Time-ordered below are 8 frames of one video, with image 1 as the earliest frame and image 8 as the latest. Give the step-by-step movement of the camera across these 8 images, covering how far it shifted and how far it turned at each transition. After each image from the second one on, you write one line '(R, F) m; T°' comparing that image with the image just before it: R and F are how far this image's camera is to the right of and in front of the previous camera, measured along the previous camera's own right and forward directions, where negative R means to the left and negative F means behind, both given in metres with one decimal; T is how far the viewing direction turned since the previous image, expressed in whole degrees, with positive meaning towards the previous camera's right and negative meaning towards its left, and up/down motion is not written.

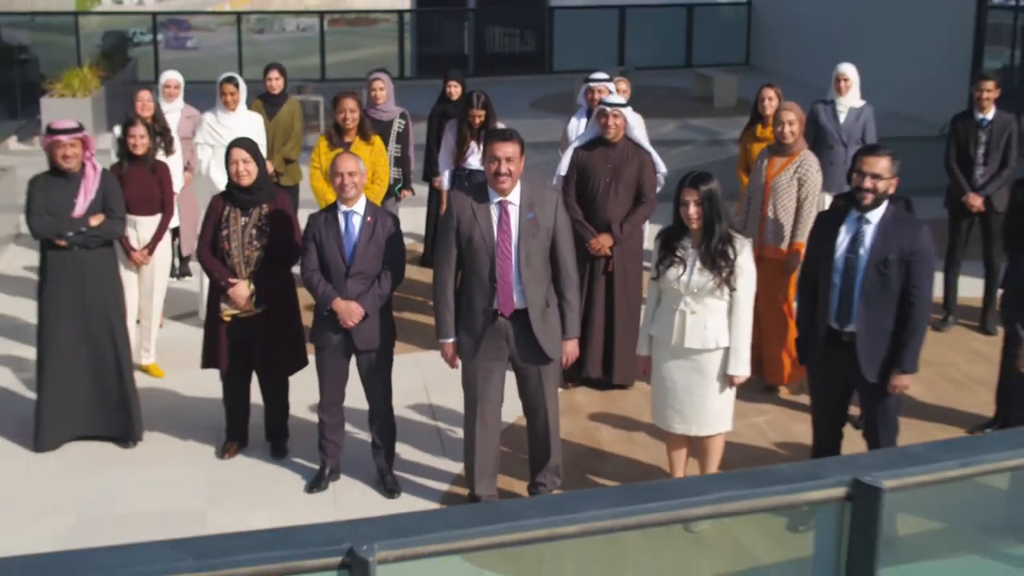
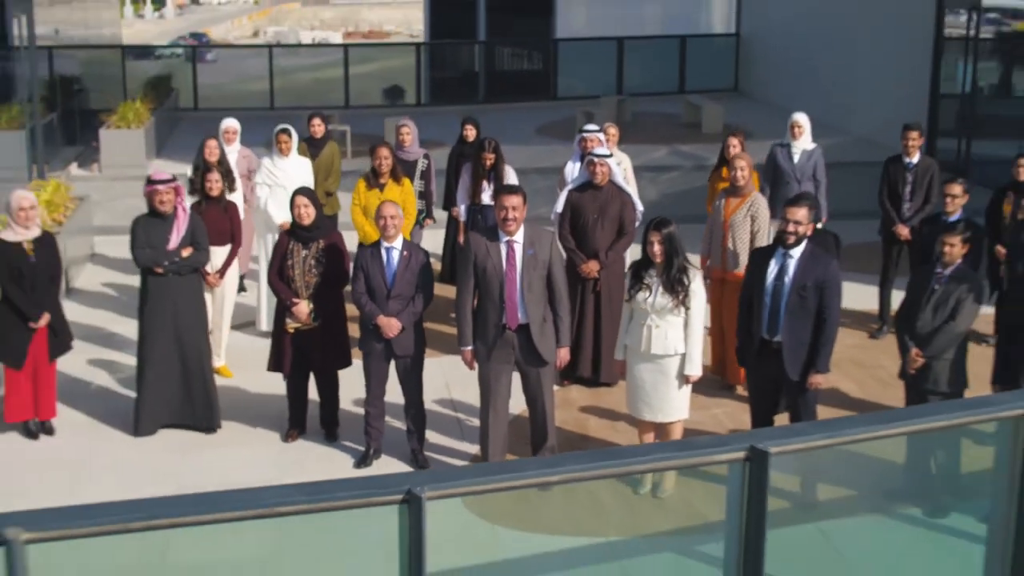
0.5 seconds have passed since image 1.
(0.0, -1.7) m; 0°
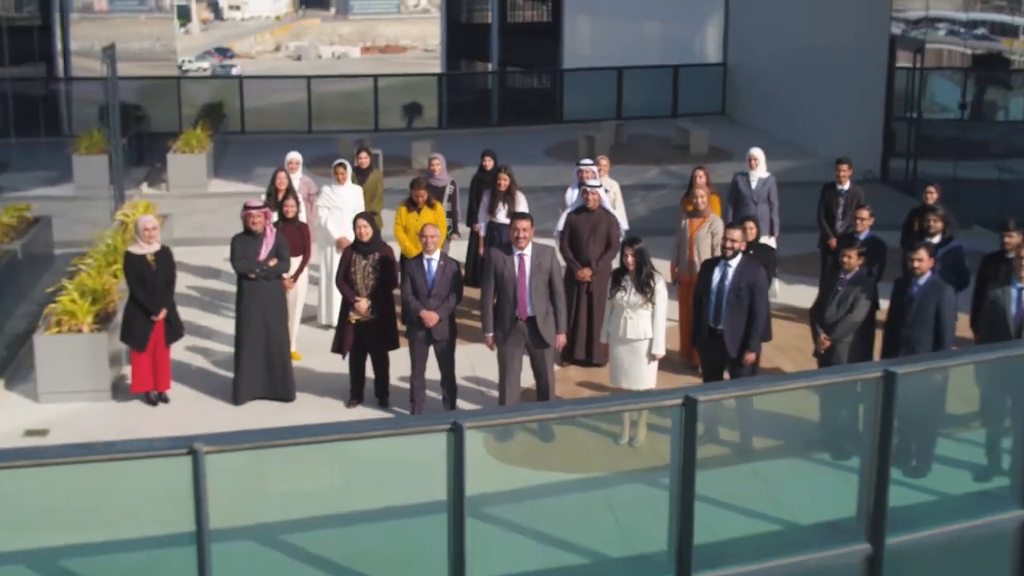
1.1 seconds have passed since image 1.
(0.0, -2.6) m; 0°
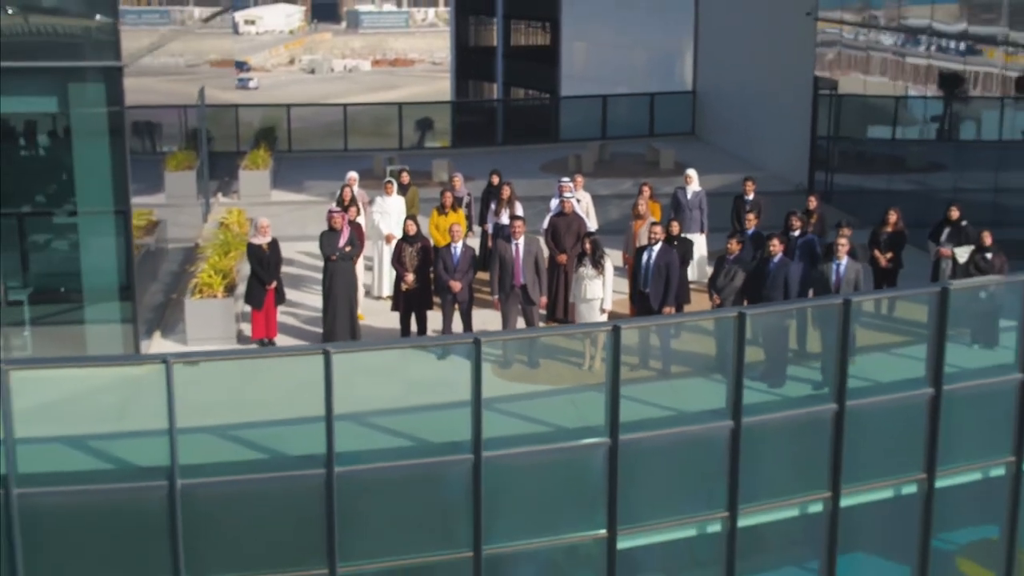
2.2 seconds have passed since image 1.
(+0.1, -5.2) m; 0°
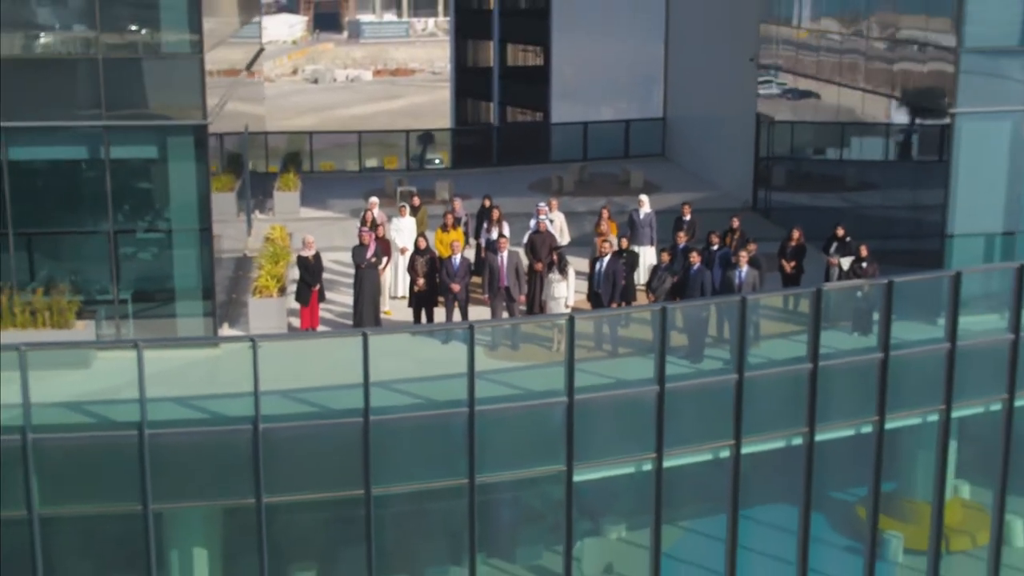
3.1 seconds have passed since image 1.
(+0.2, -5.0) m; 0°
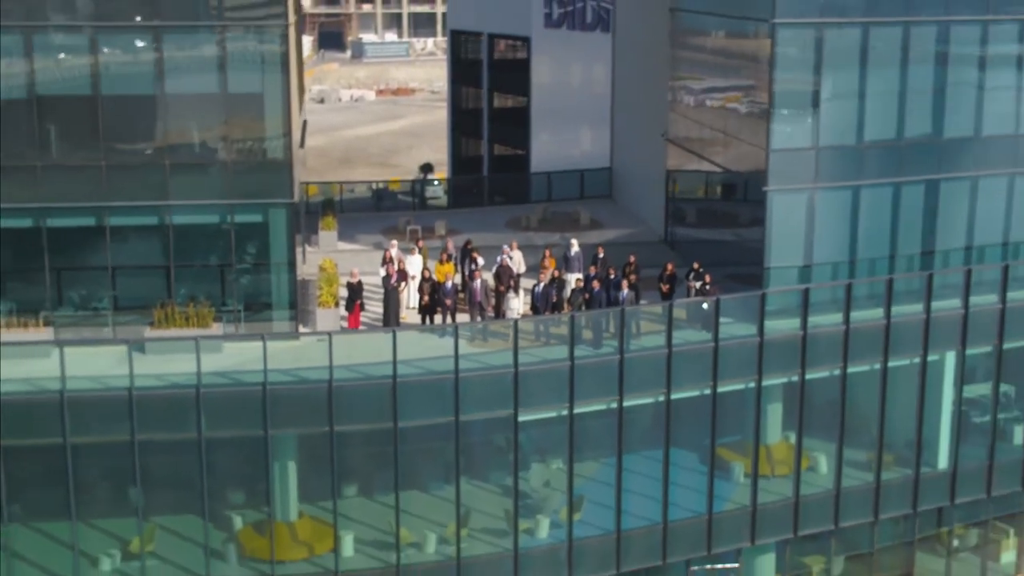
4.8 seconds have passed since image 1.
(+0.7, -12.2) m; 0°
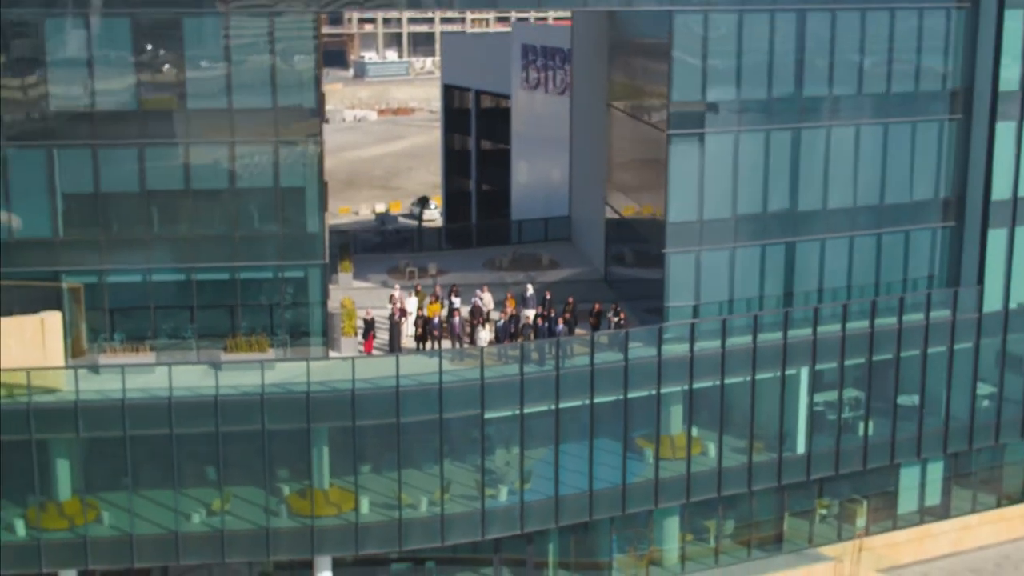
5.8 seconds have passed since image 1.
(+1.1, -13.1) m; 0°
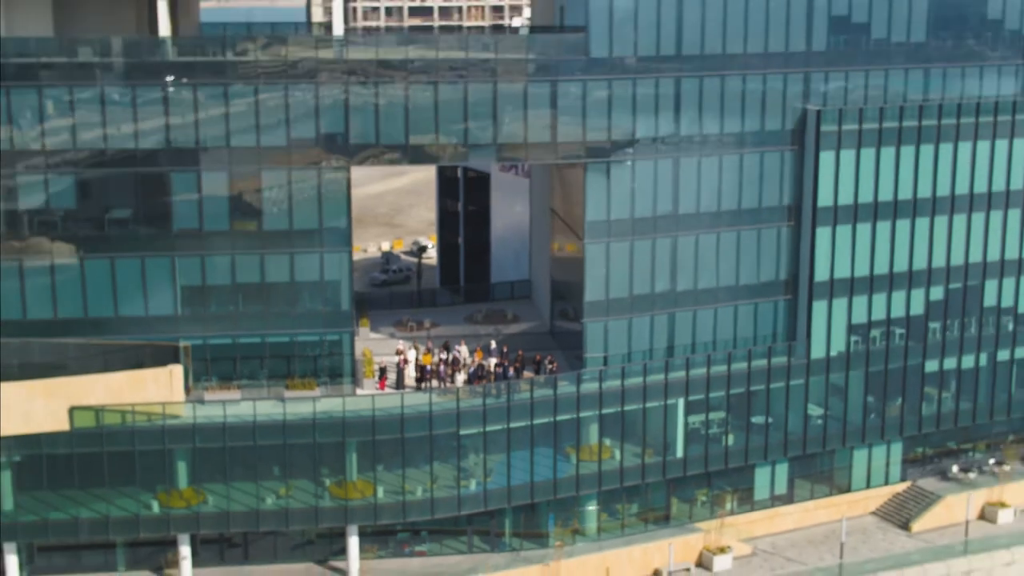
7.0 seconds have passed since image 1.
(+1.8, -22.3) m; 0°
